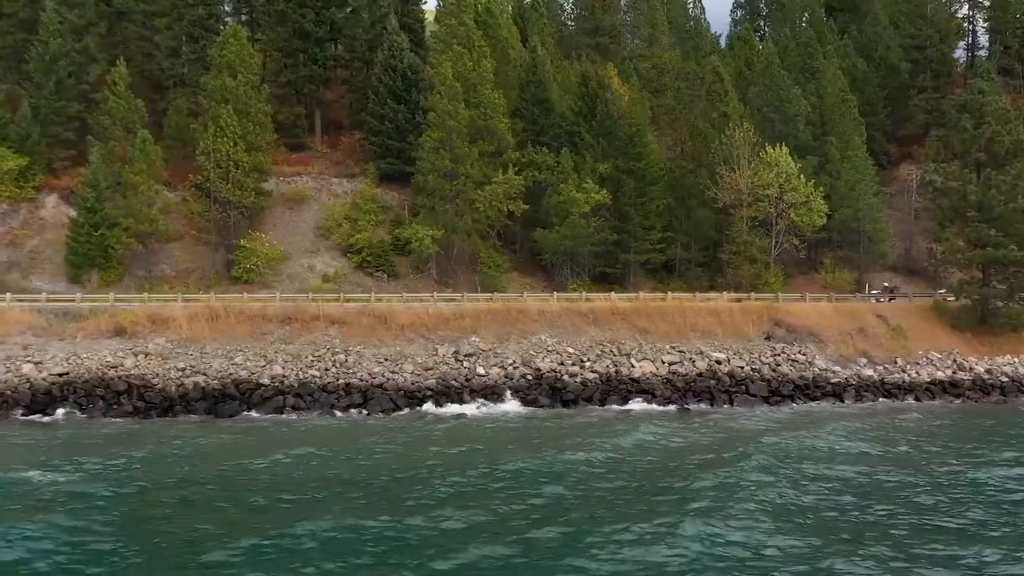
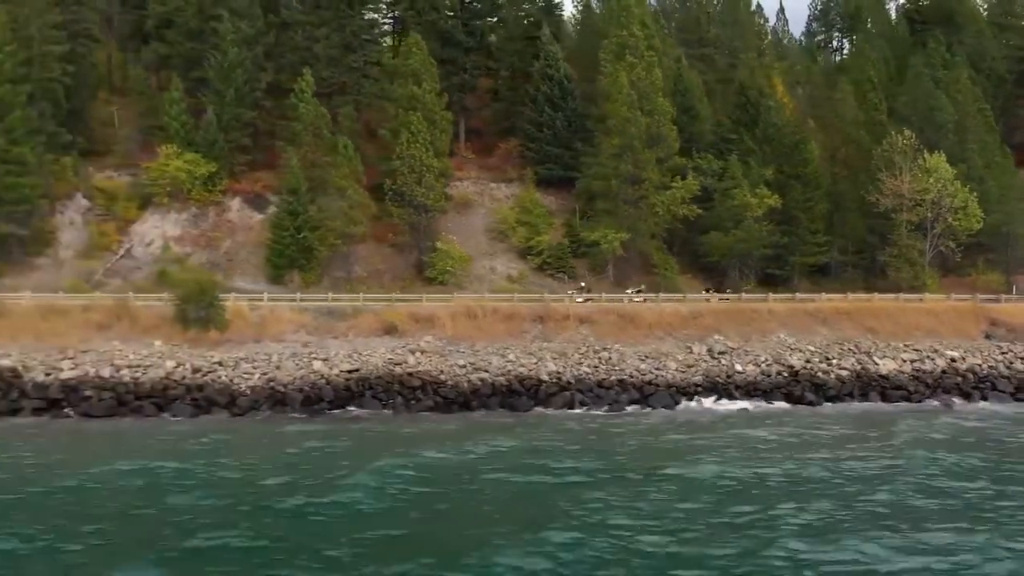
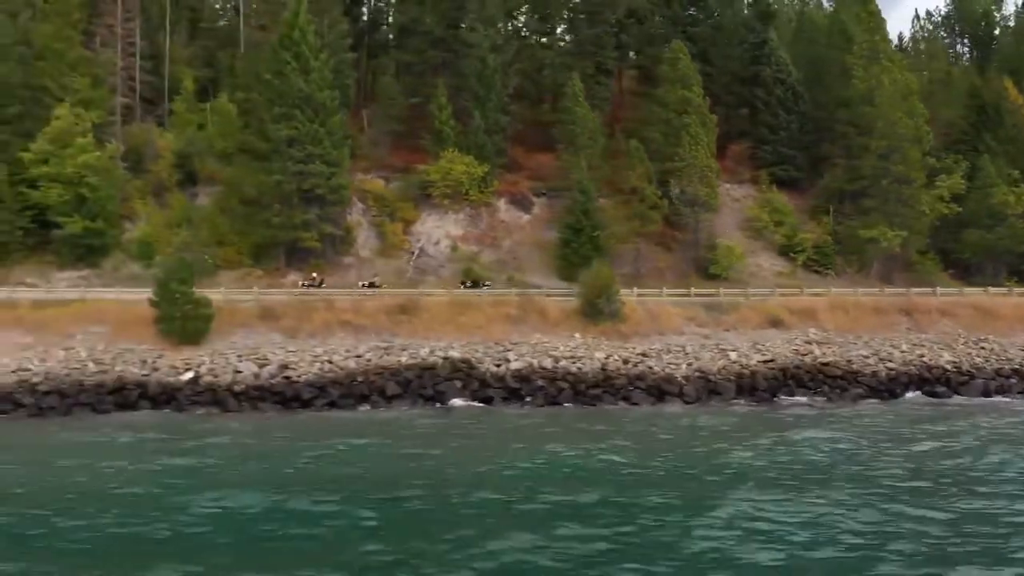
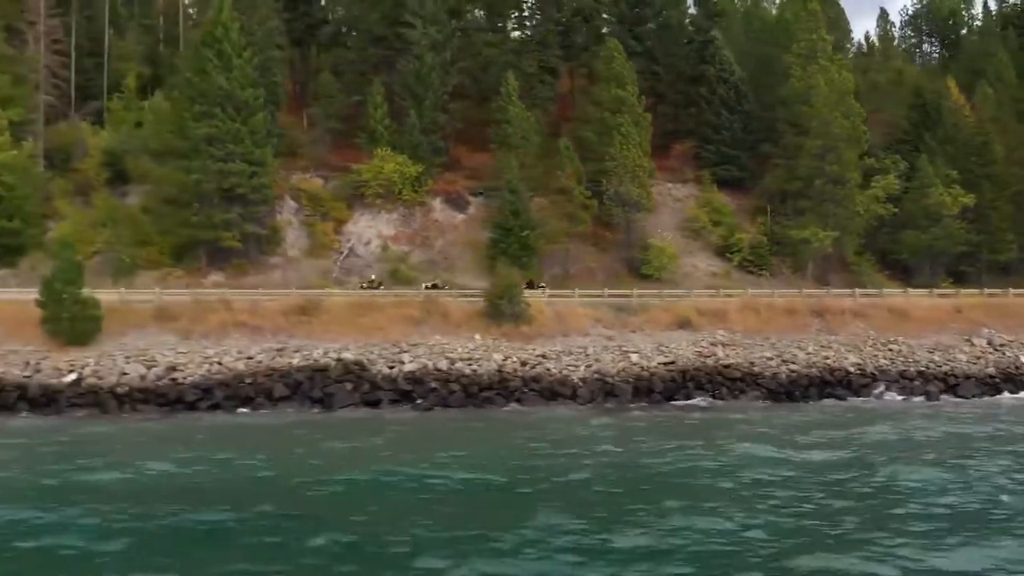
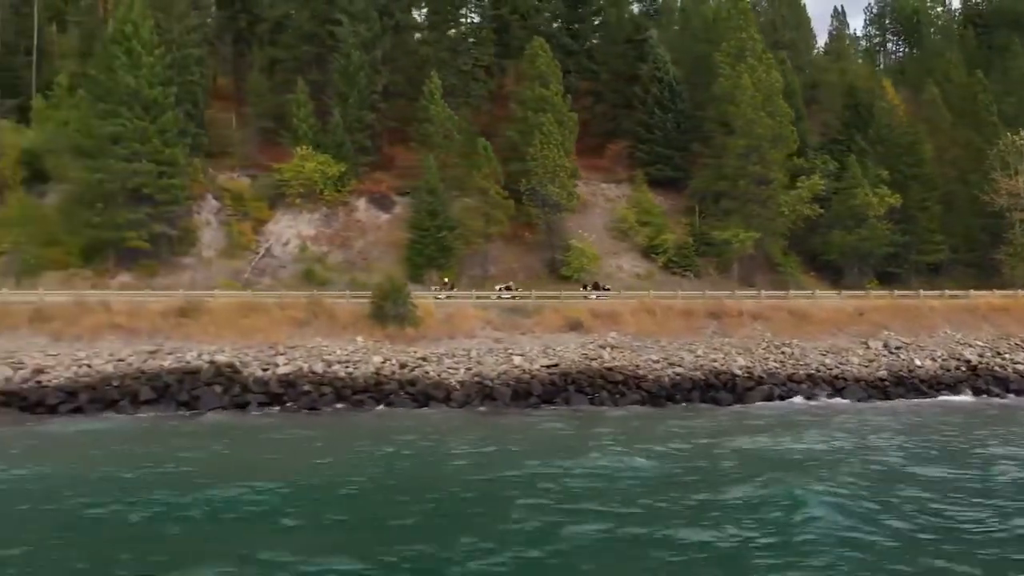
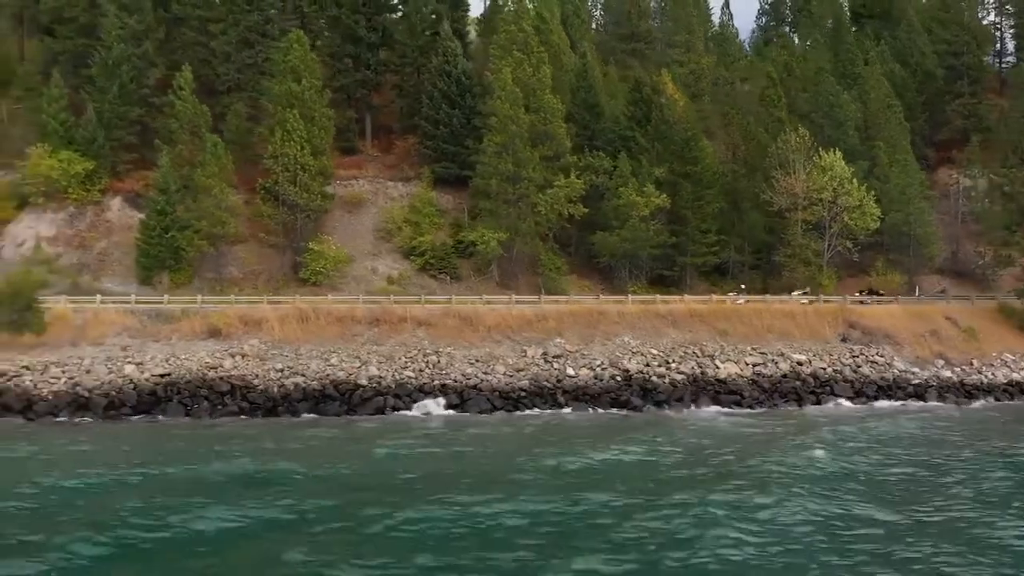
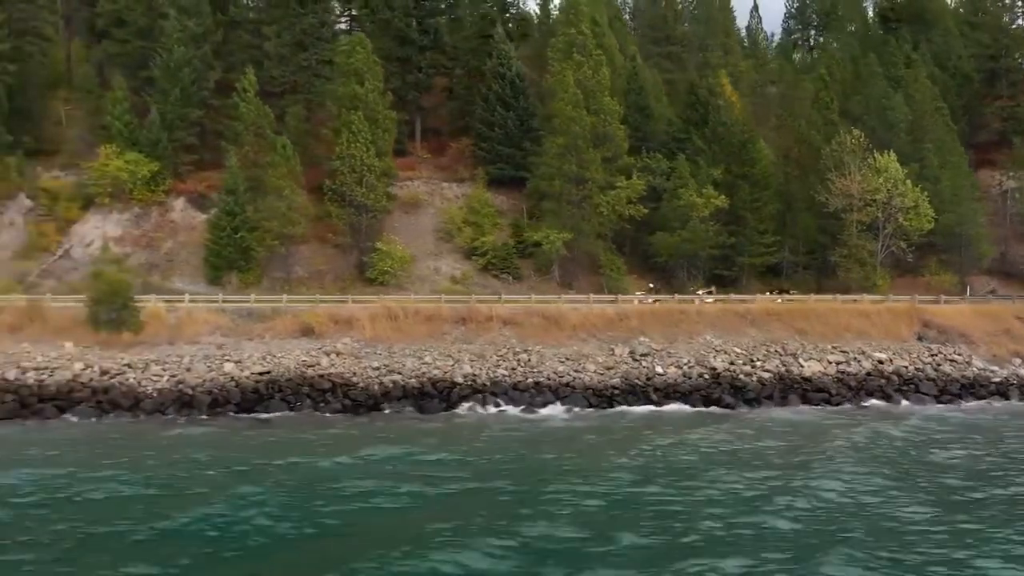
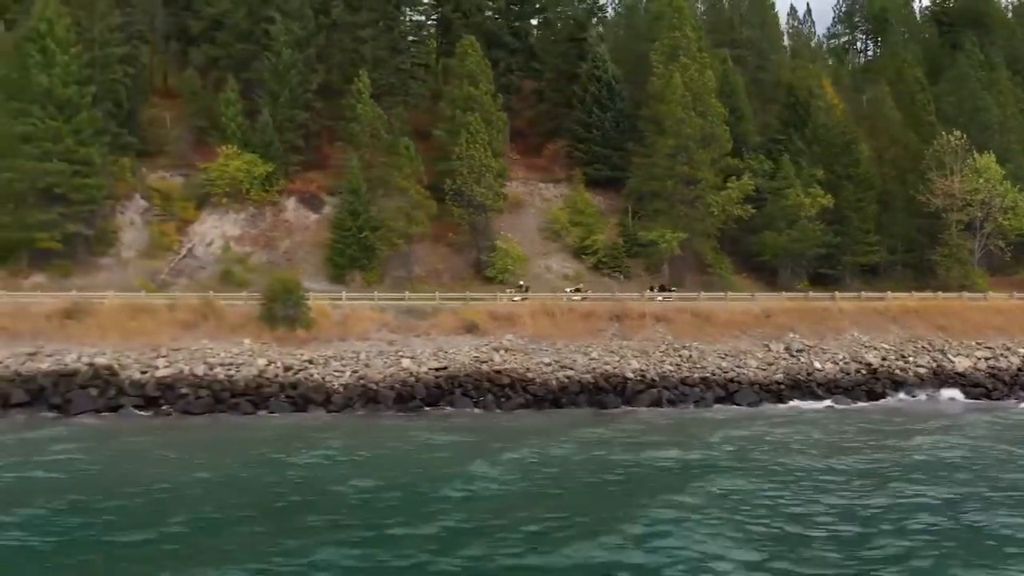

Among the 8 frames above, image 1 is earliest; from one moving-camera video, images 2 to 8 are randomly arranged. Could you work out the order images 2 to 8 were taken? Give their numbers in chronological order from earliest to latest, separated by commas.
6, 7, 2, 8, 5, 4, 3
